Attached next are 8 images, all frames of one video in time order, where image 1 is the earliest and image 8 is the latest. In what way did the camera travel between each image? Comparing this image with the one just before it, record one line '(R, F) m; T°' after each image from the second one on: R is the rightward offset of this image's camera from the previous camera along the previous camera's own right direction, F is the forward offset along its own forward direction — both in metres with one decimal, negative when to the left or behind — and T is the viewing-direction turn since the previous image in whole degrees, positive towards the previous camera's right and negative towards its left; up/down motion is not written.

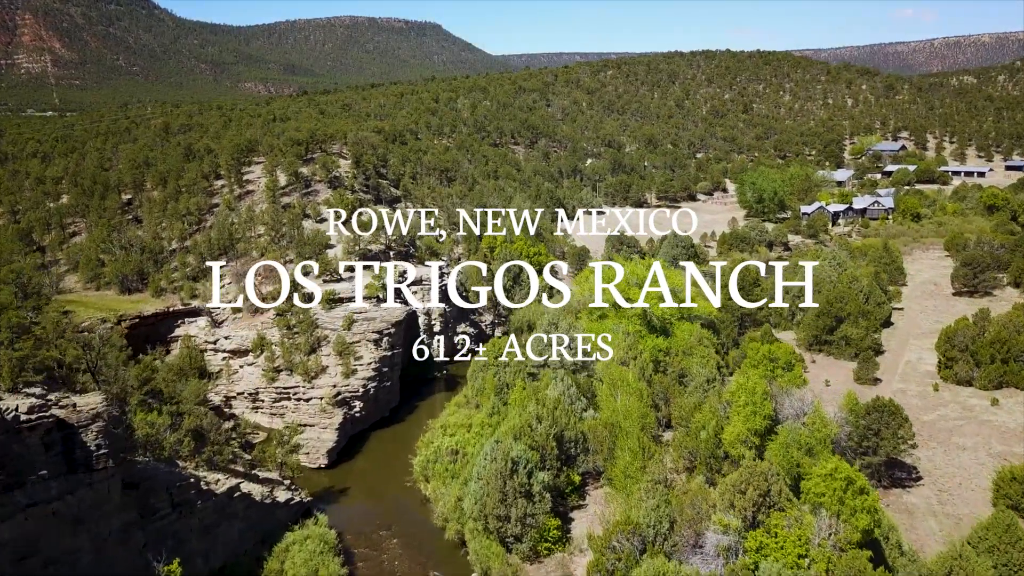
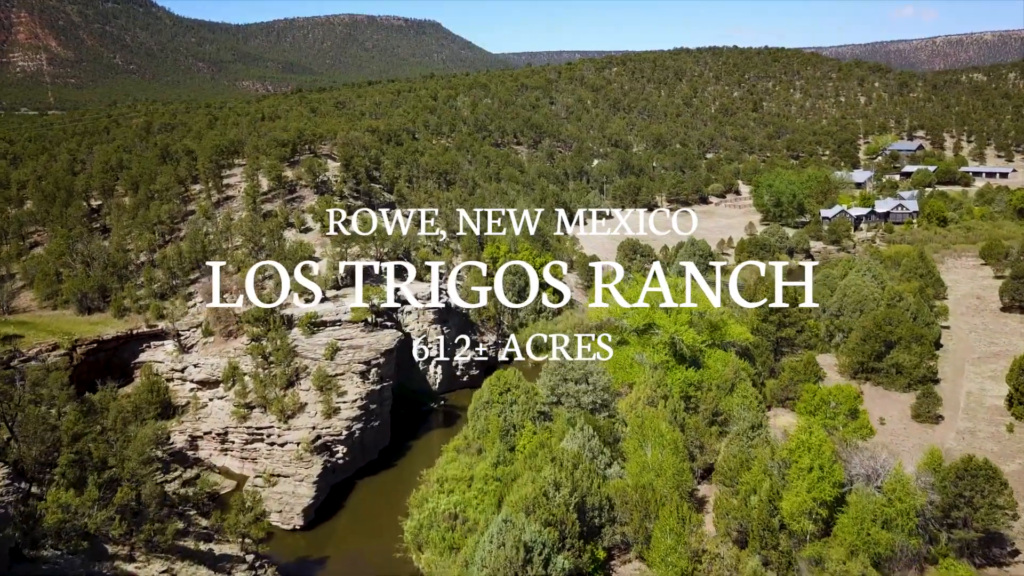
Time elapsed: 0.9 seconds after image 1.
(-0.3, +5.6) m; 0°
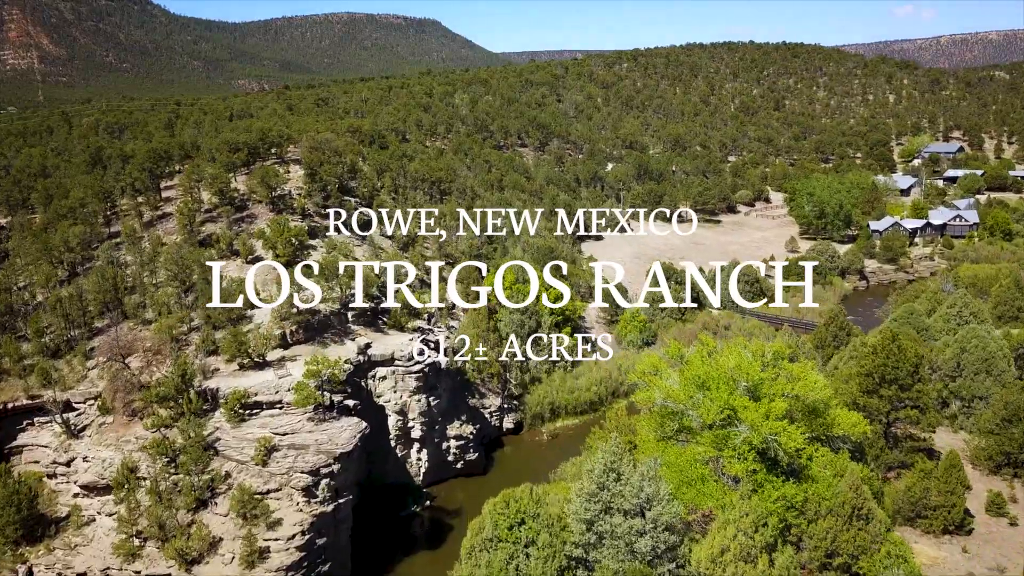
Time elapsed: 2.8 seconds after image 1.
(-0.5, +11.9) m; 0°
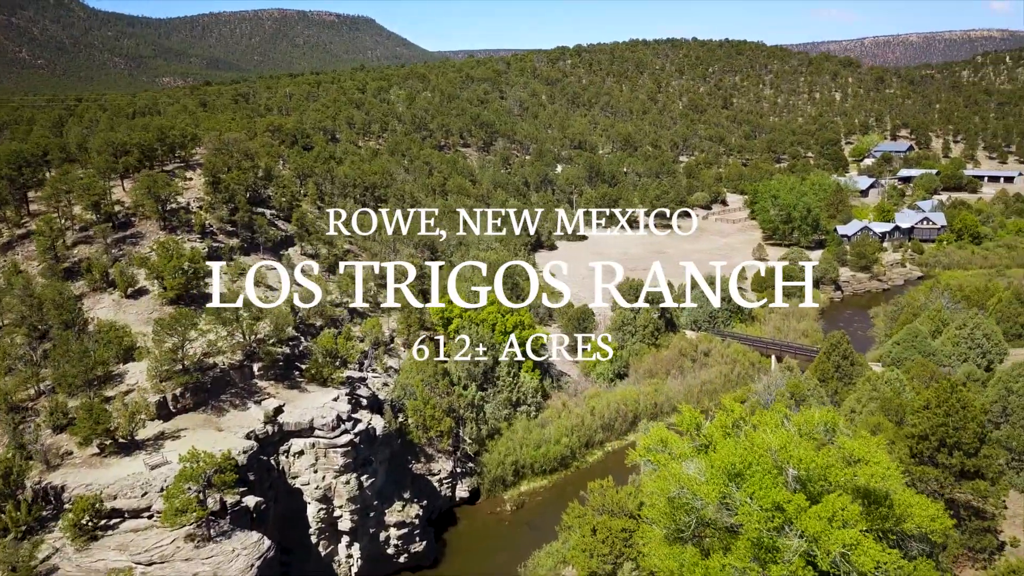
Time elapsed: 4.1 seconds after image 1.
(-0.5, +7.6) m; +4°
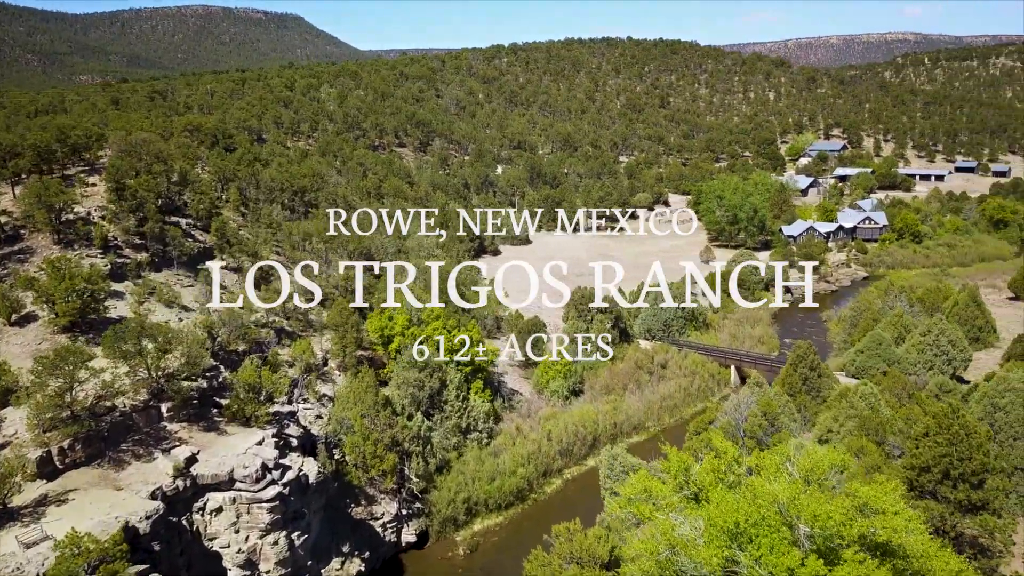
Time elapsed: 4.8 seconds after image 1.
(-0.5, +3.3) m; +4°
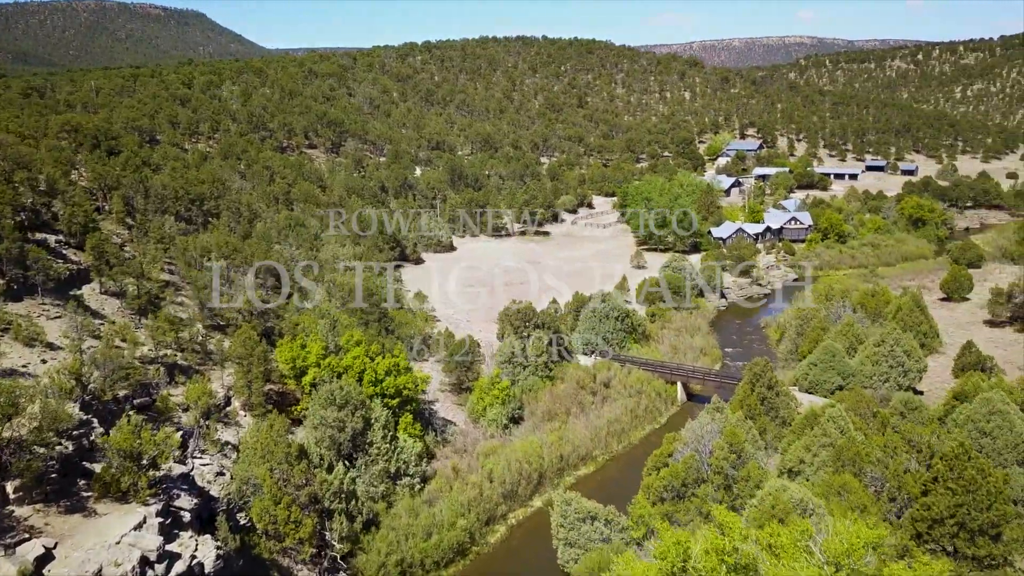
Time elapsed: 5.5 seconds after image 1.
(-0.6, +4.1) m; +6°
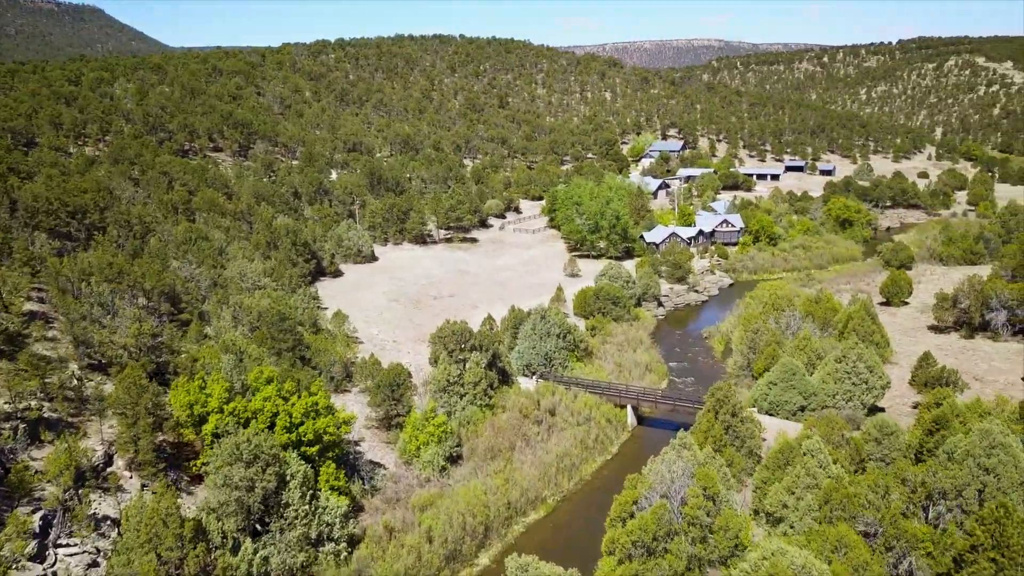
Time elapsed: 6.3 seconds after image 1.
(-0.6, +4.1) m; +6°
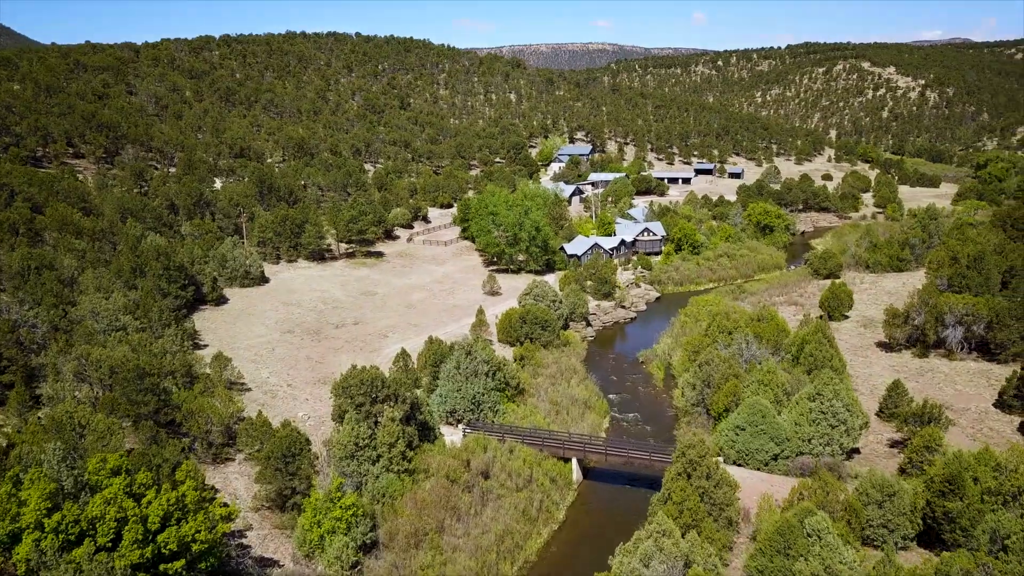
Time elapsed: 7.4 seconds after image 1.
(-0.7, +6.3) m; +7°
